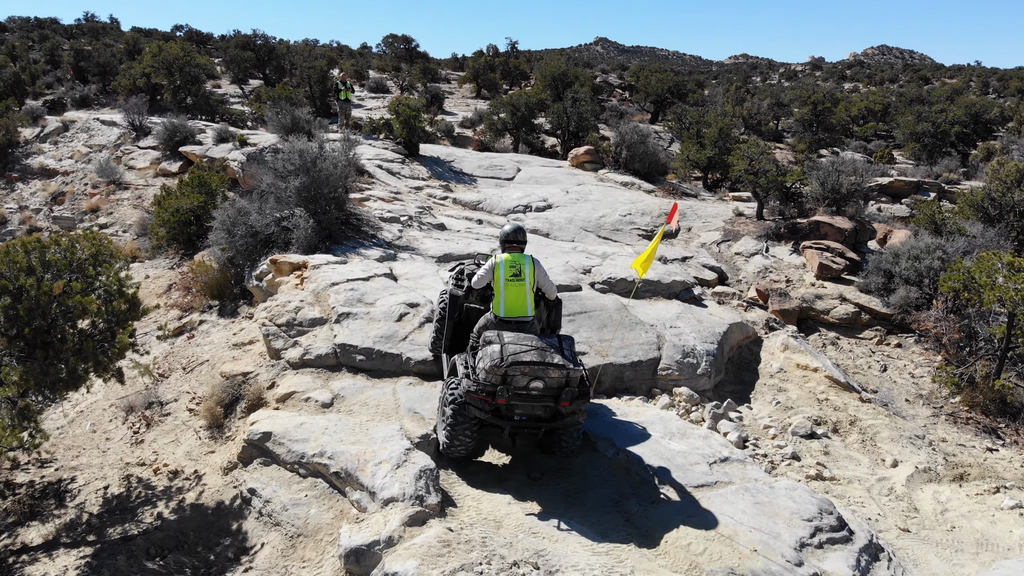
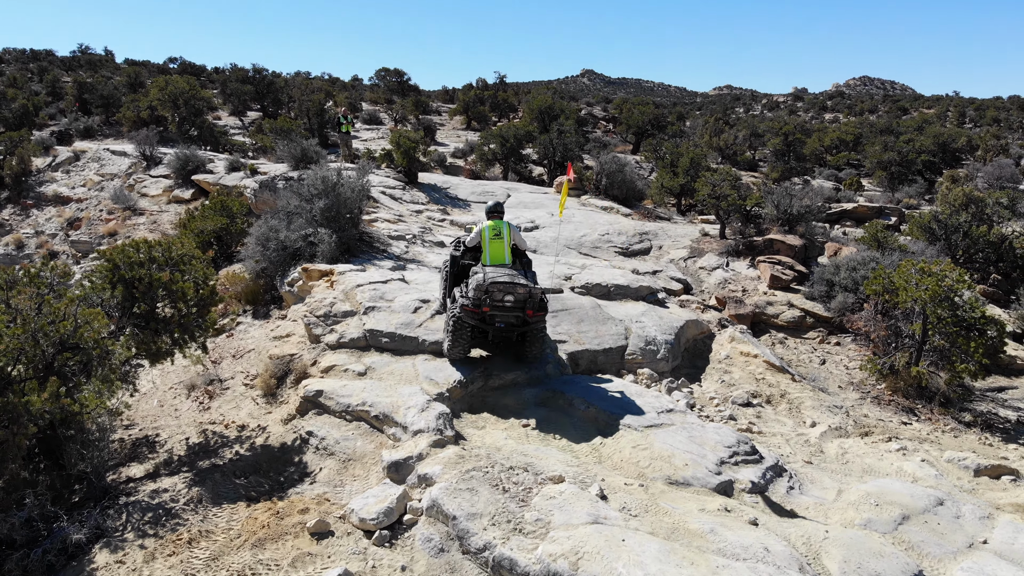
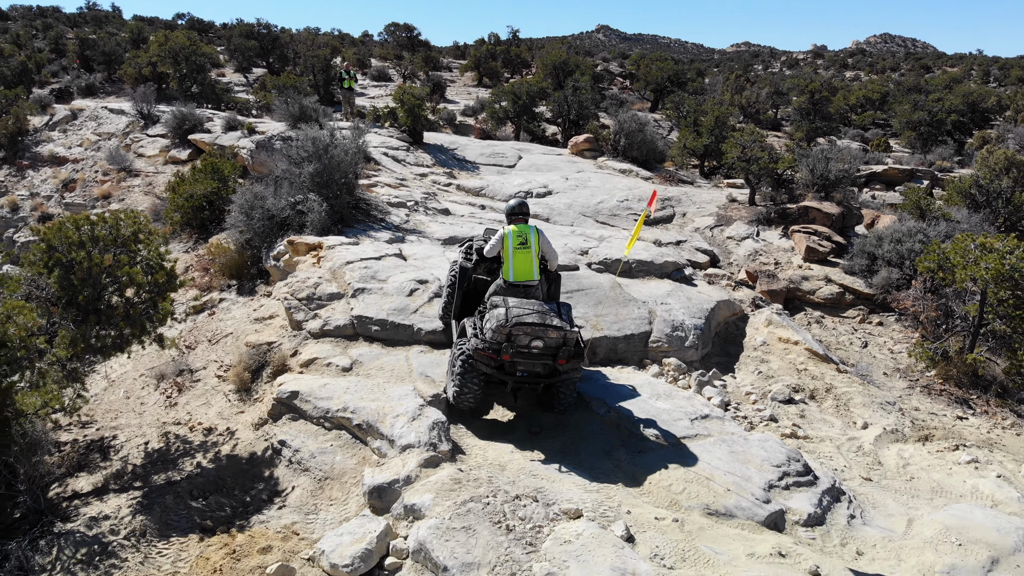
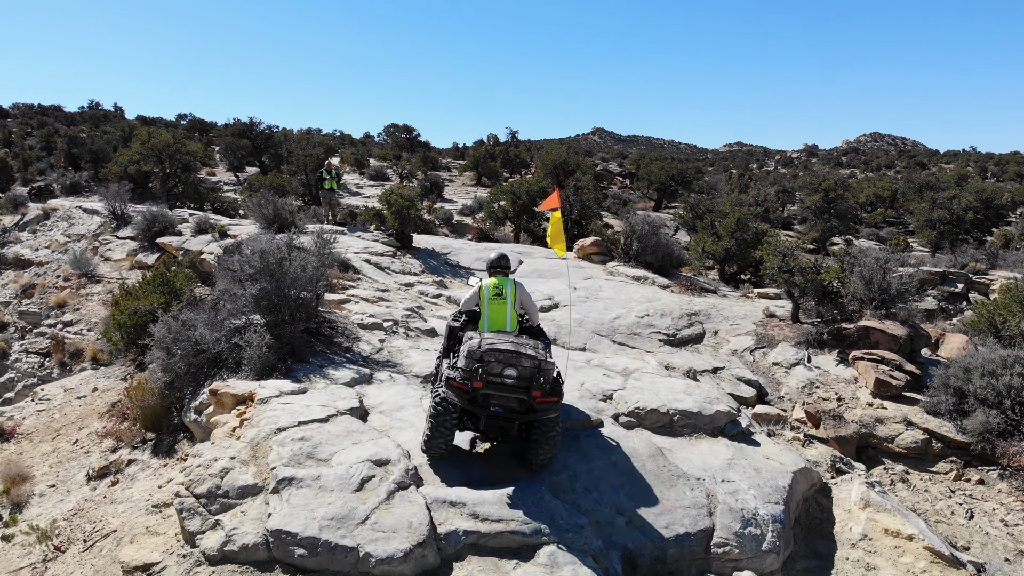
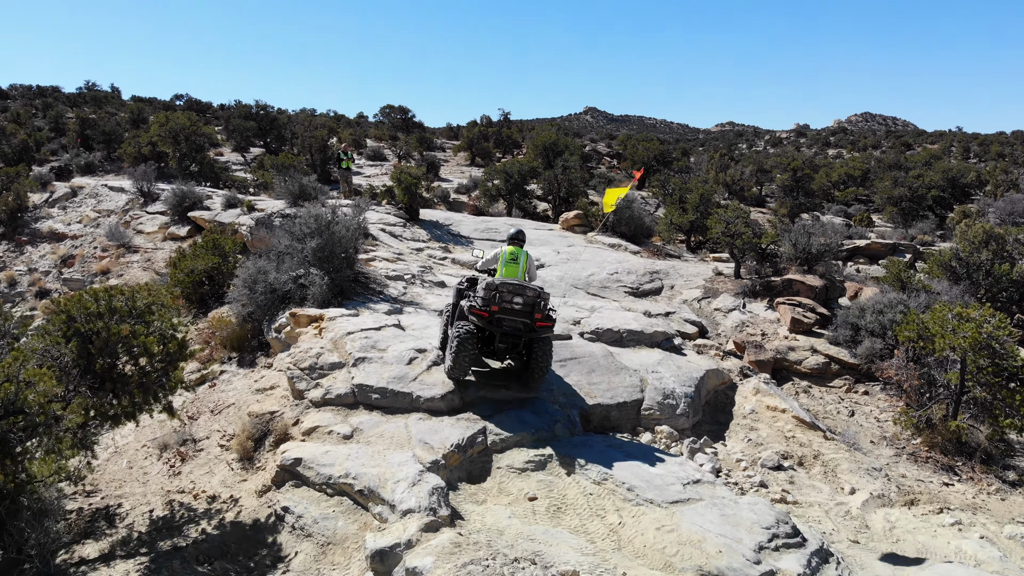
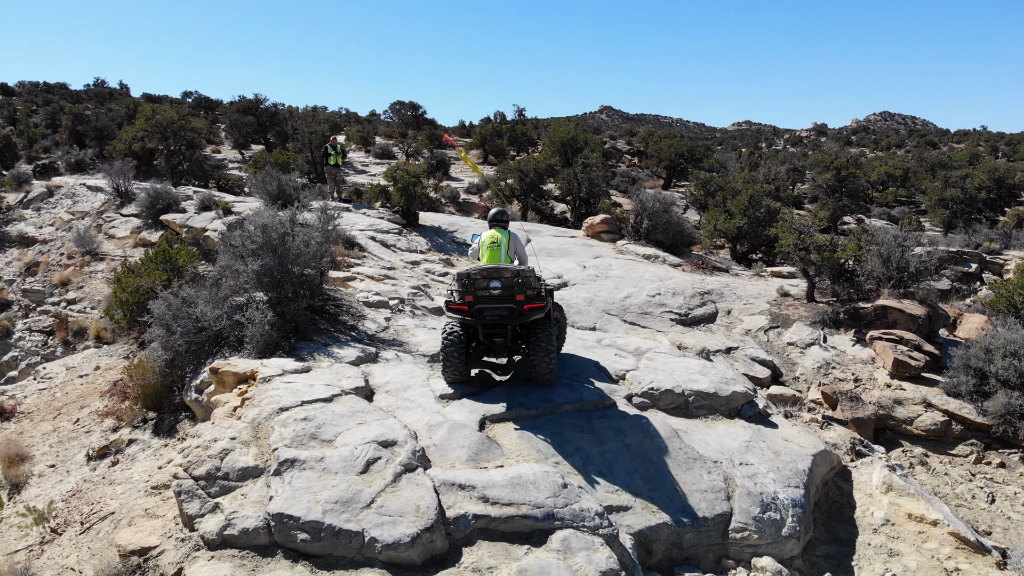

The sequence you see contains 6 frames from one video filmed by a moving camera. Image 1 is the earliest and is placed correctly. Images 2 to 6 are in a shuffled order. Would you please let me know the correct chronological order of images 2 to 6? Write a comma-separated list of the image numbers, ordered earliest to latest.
3, 2, 5, 4, 6
